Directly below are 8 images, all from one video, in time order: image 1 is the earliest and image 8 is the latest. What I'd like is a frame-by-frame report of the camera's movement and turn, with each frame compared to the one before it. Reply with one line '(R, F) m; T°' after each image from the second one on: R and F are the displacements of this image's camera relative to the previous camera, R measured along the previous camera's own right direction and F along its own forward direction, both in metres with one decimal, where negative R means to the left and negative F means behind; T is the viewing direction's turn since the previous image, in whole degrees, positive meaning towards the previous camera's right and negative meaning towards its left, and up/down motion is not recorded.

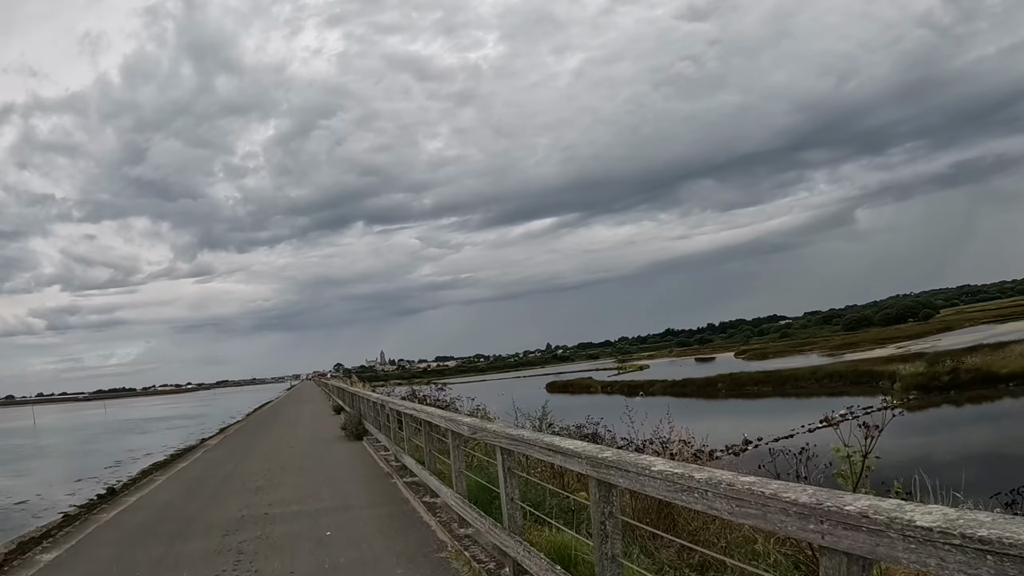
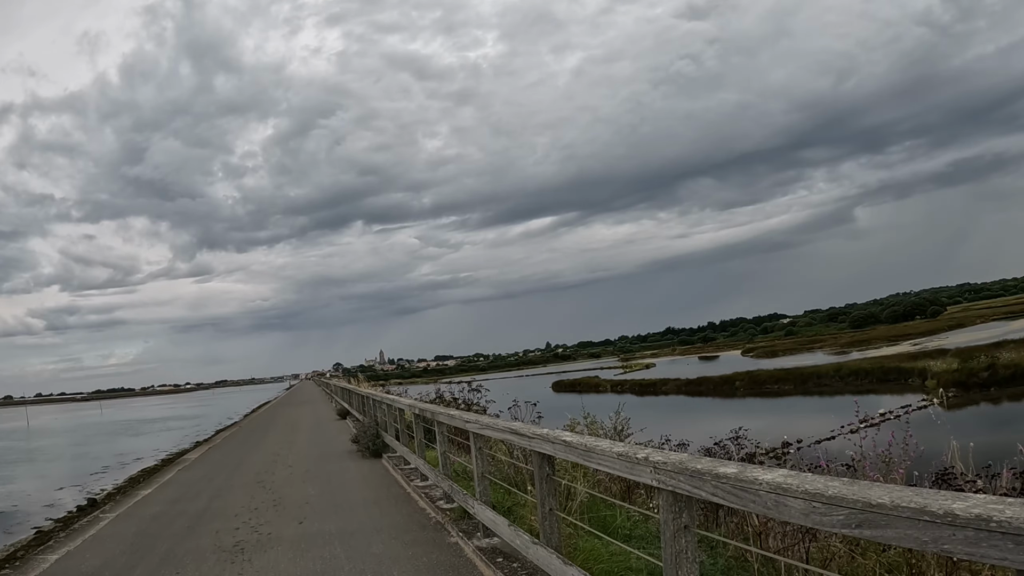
(0.0, +0.1) m; 0°
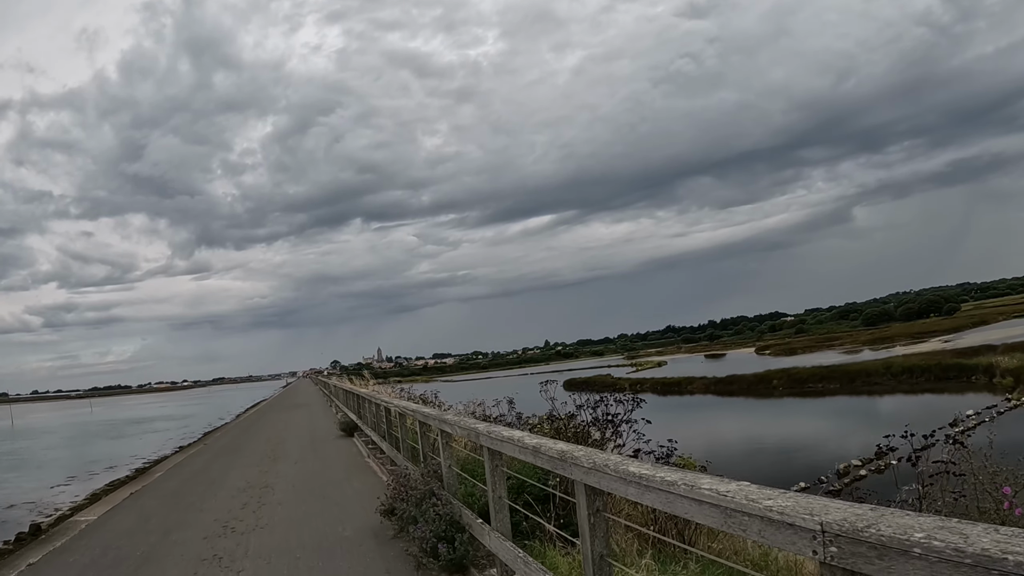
(-0.1, +0.3) m; 0°
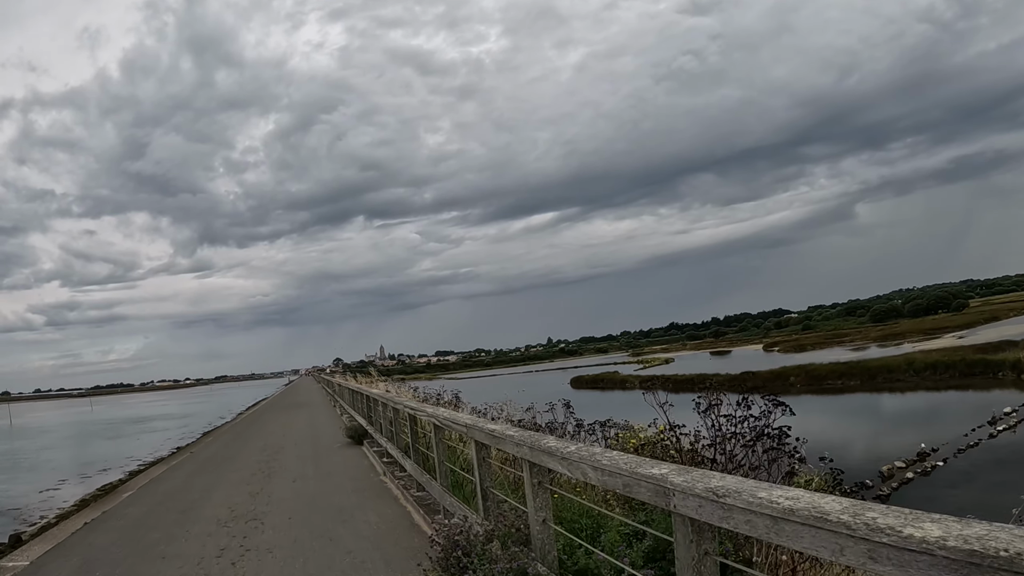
(0.0, +0.1) m; 0°
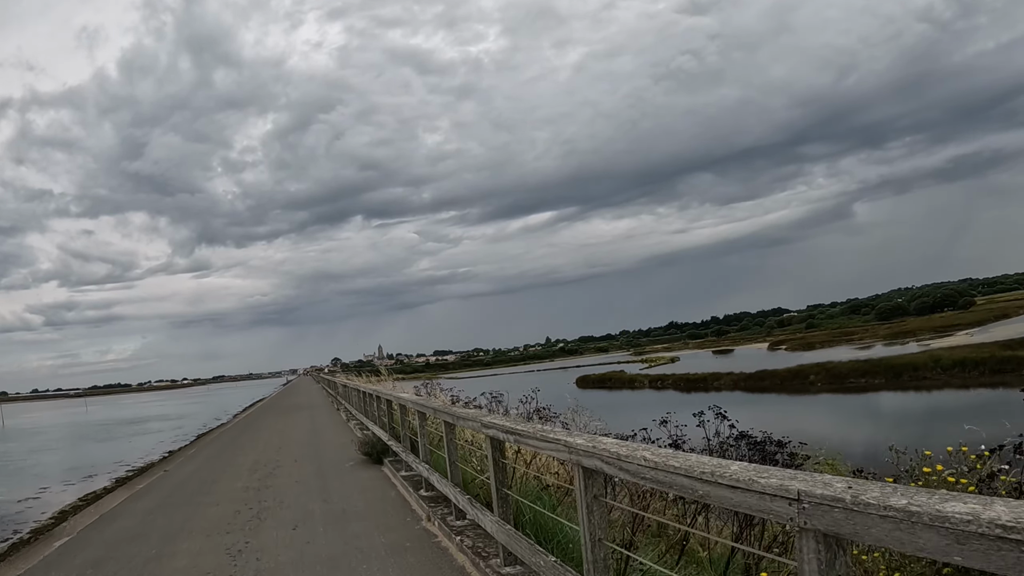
(0.0, +0.1) m; 0°
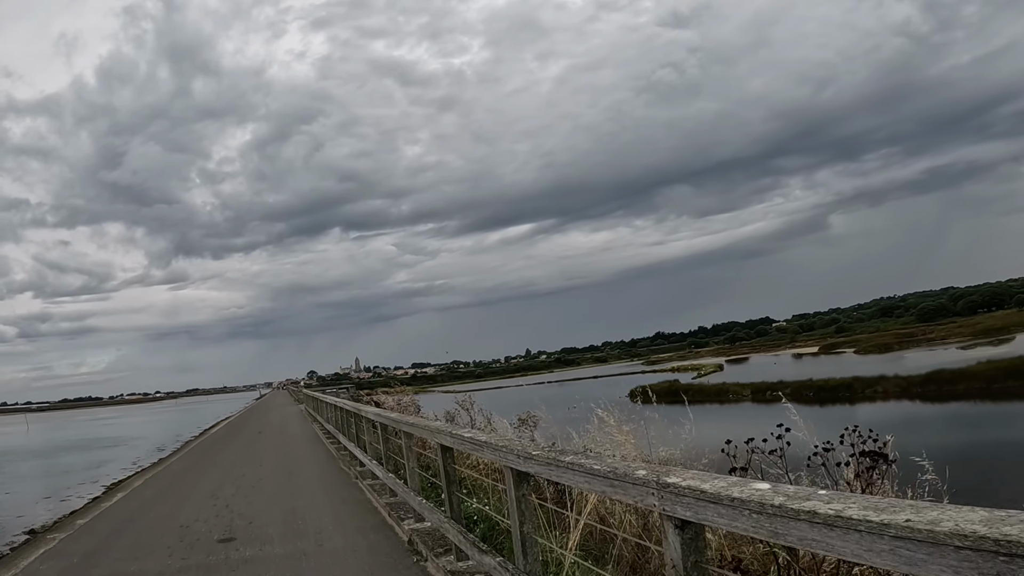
(+1.1, -1.3) m; +1°
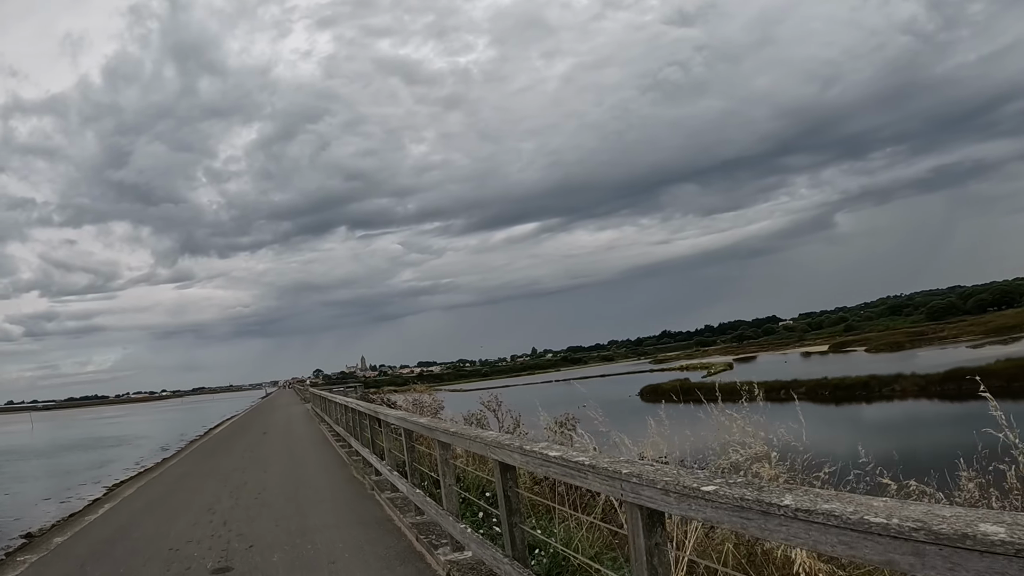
(-0.2, +0.4) m; 0°
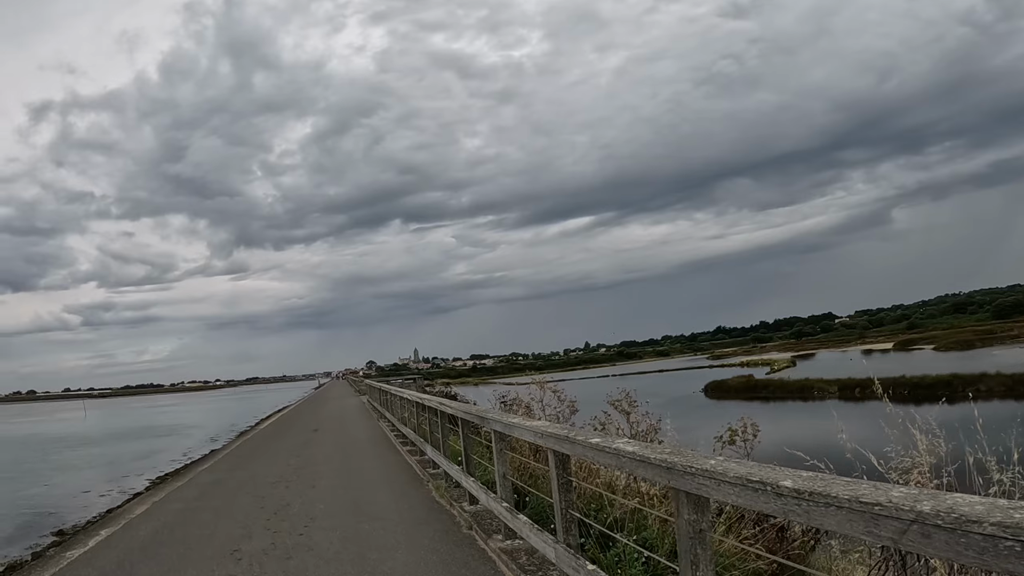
(-1.4, +2.9) m; -4°
